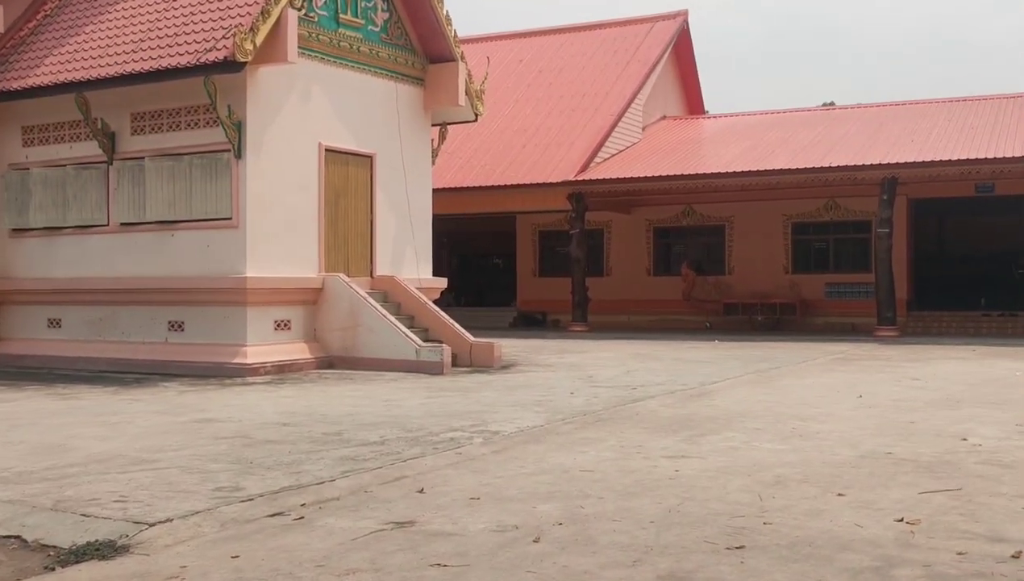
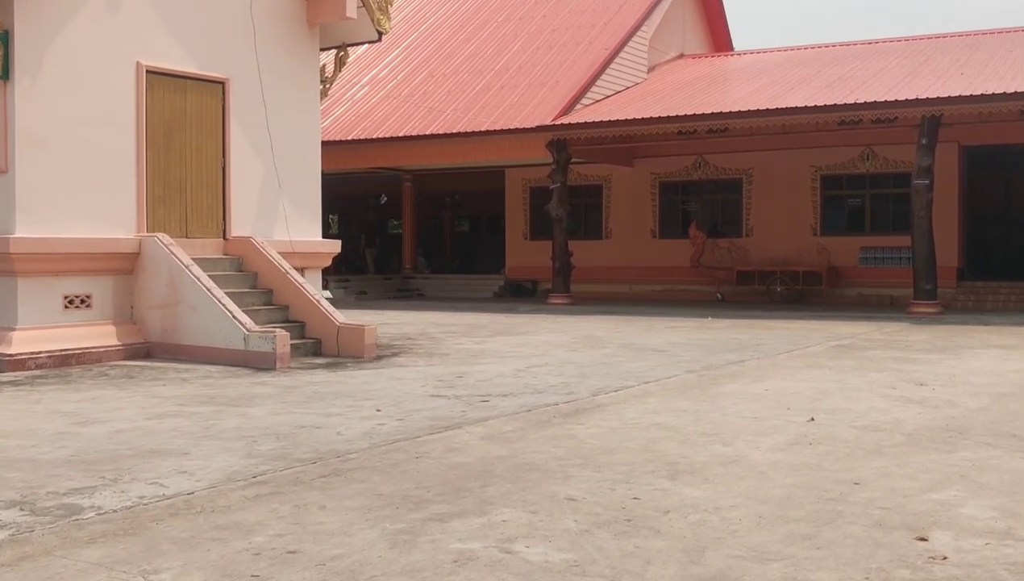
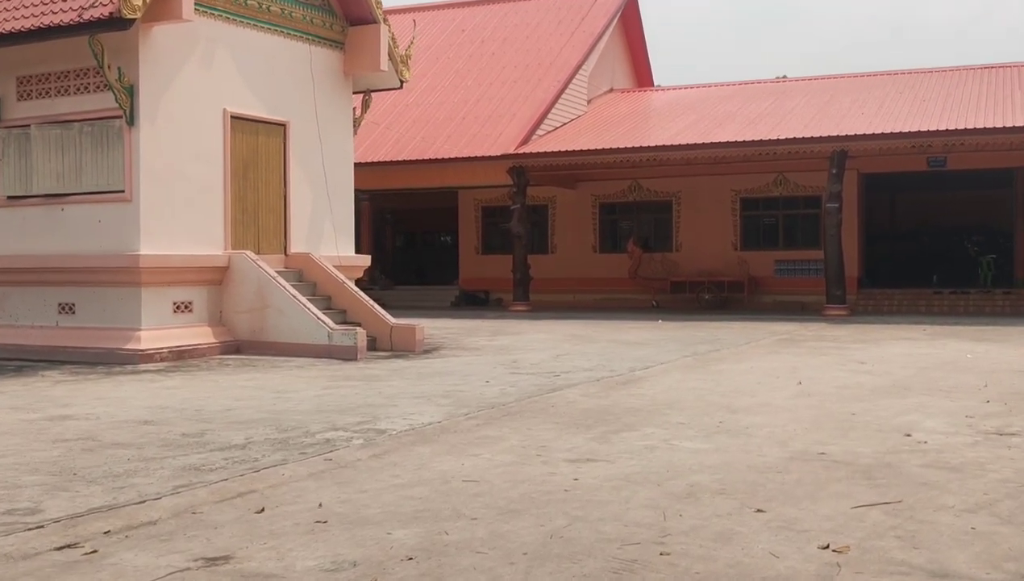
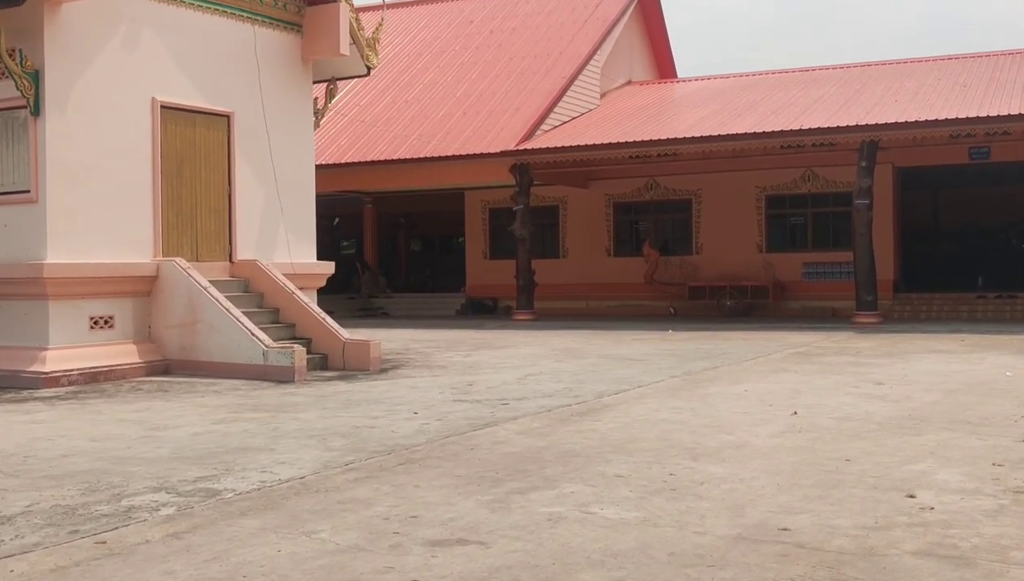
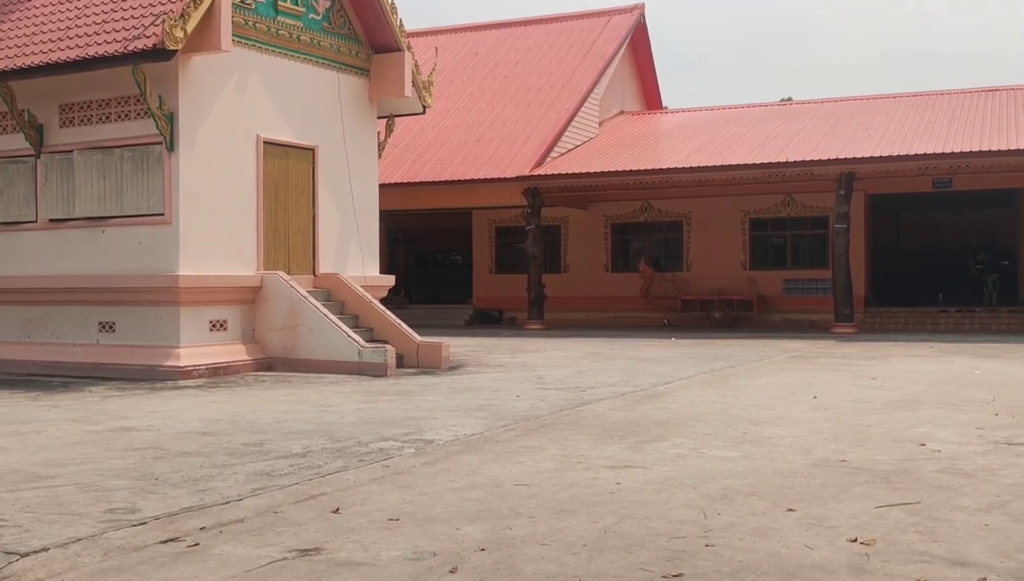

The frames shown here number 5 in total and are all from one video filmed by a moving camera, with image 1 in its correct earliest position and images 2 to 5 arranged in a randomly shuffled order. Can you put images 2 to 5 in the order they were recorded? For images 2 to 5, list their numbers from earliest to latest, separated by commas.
5, 3, 4, 2
